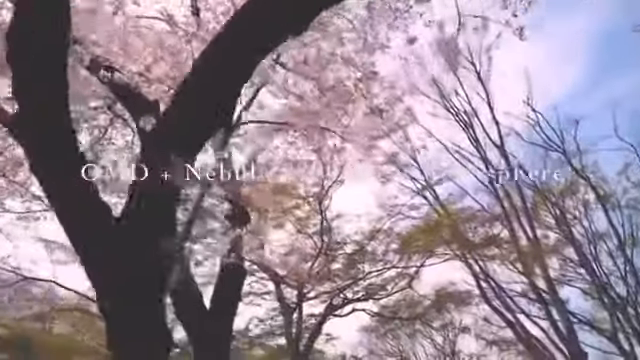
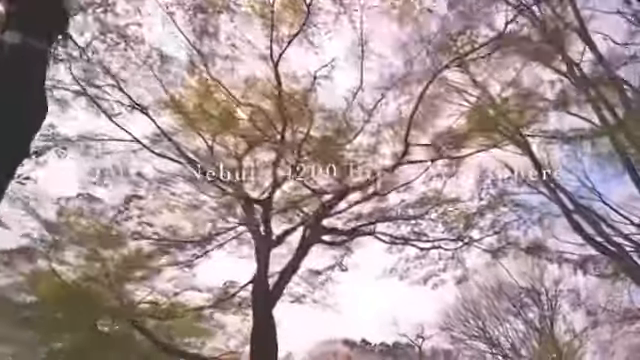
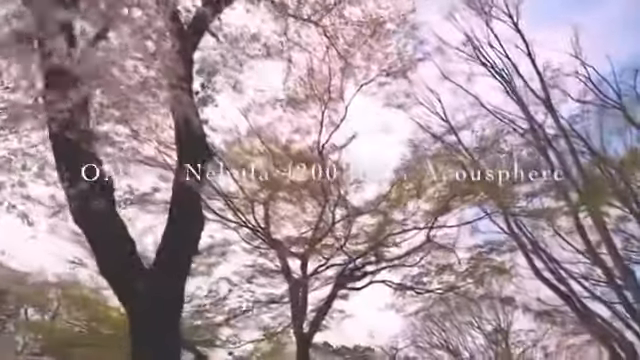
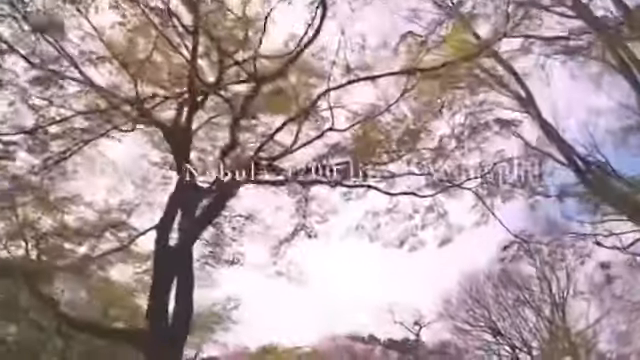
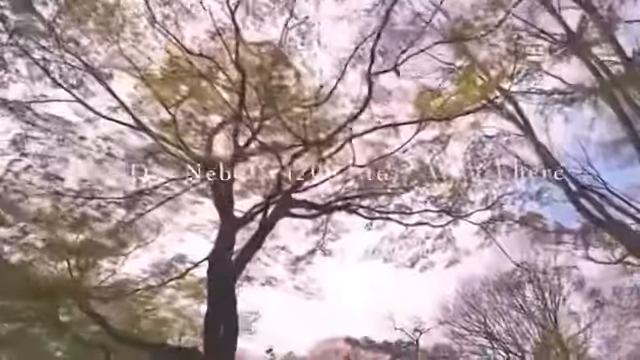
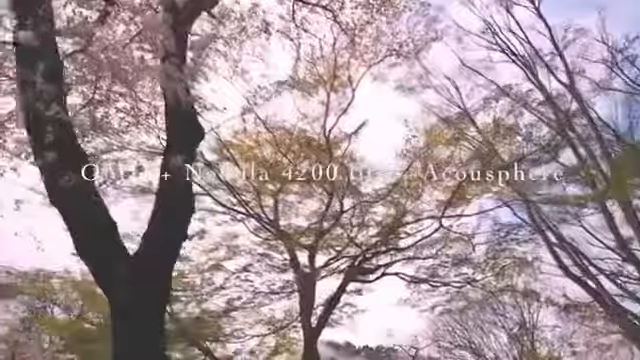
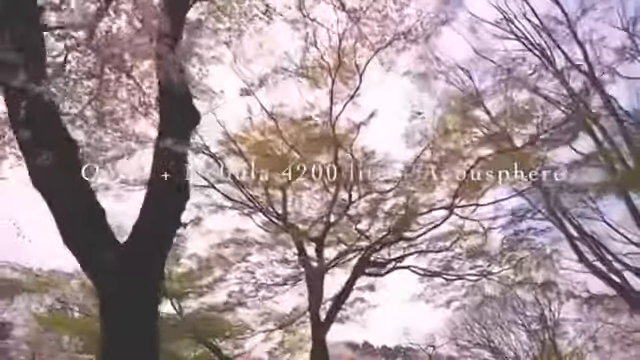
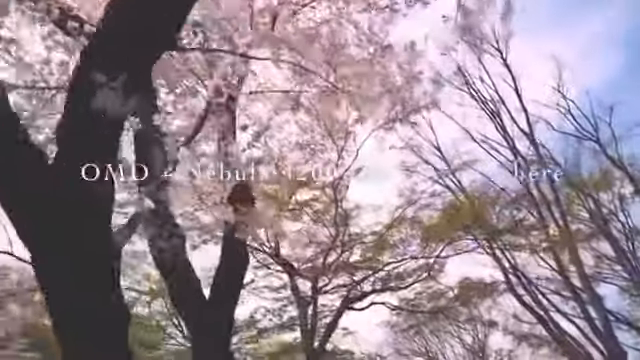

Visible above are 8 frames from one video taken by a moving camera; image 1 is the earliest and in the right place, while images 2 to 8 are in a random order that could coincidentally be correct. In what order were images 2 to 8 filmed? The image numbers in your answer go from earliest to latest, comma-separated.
8, 3, 6, 7, 2, 5, 4
